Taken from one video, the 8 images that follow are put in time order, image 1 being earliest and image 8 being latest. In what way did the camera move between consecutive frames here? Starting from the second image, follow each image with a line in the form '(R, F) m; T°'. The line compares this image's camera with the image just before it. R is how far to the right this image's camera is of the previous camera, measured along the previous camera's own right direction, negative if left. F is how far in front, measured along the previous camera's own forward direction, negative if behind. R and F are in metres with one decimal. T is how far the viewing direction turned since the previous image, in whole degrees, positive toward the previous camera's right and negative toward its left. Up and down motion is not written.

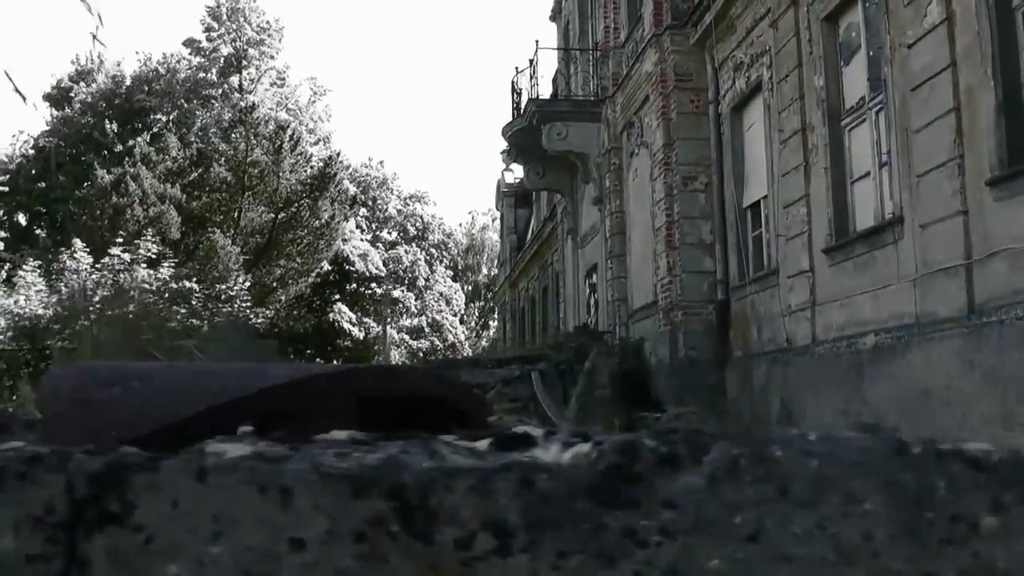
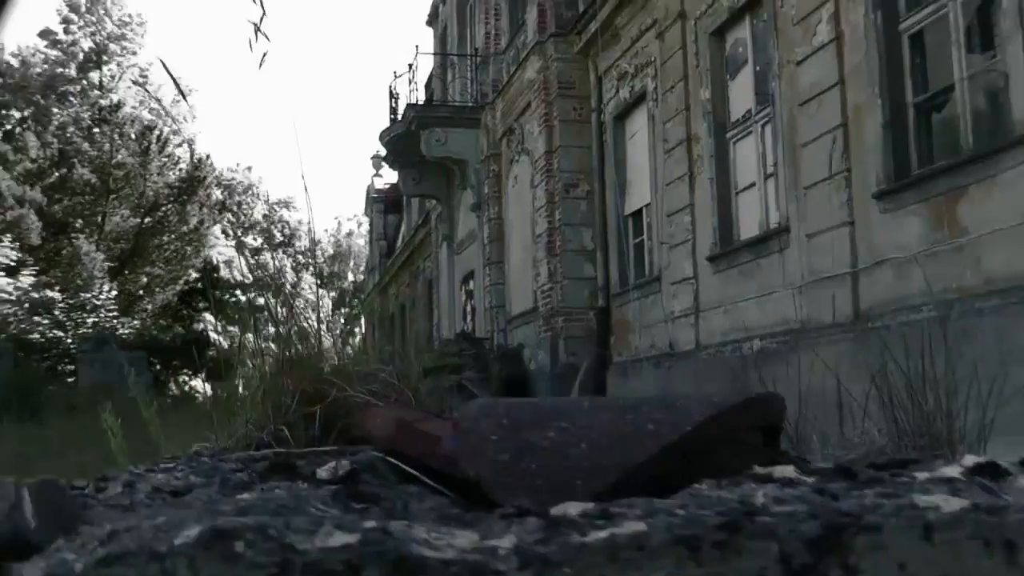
(-0.2, -0.1) m; +6°
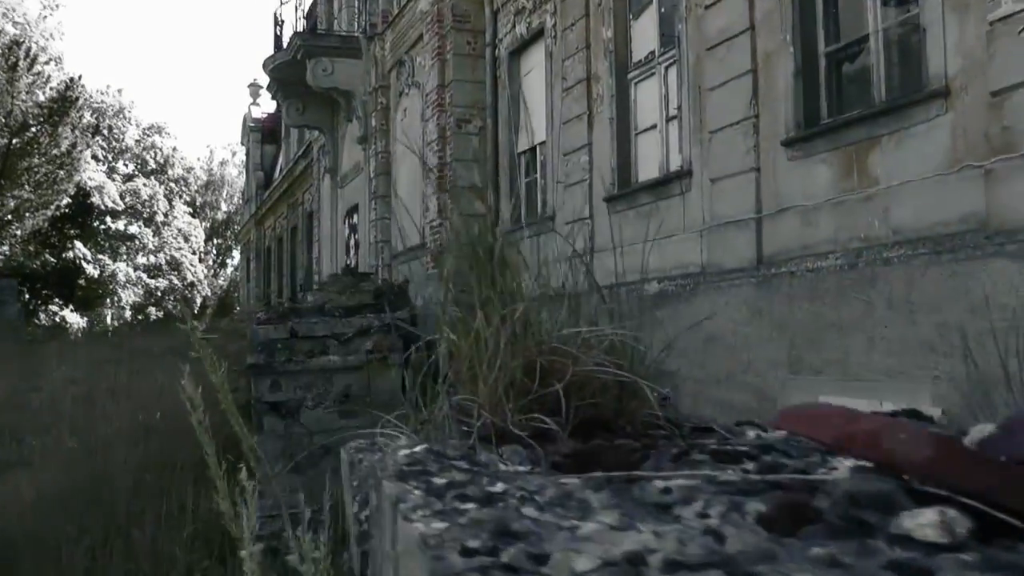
(-0.1, +0.1) m; +5°
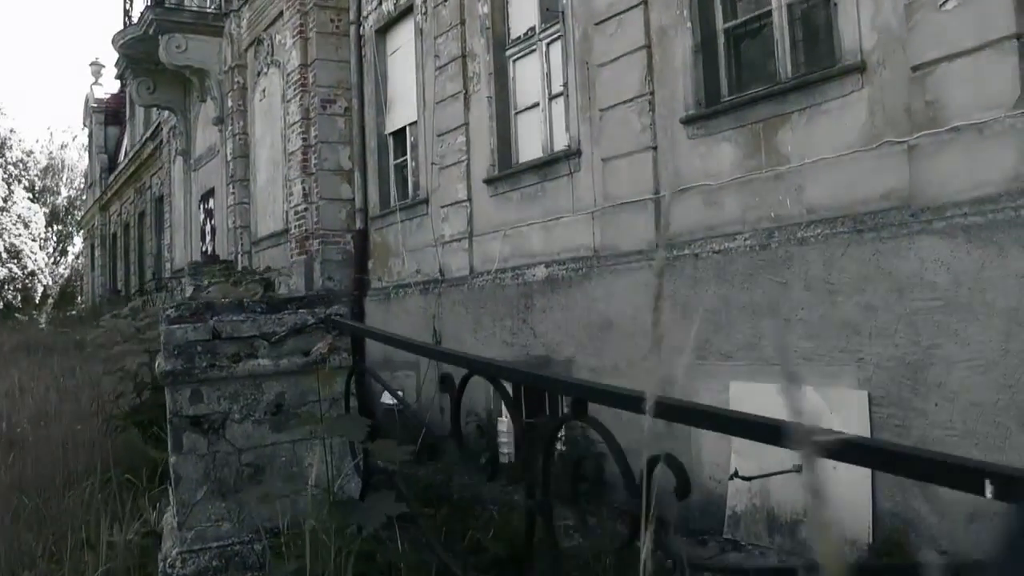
(-0.2, +0.3) m; +6°
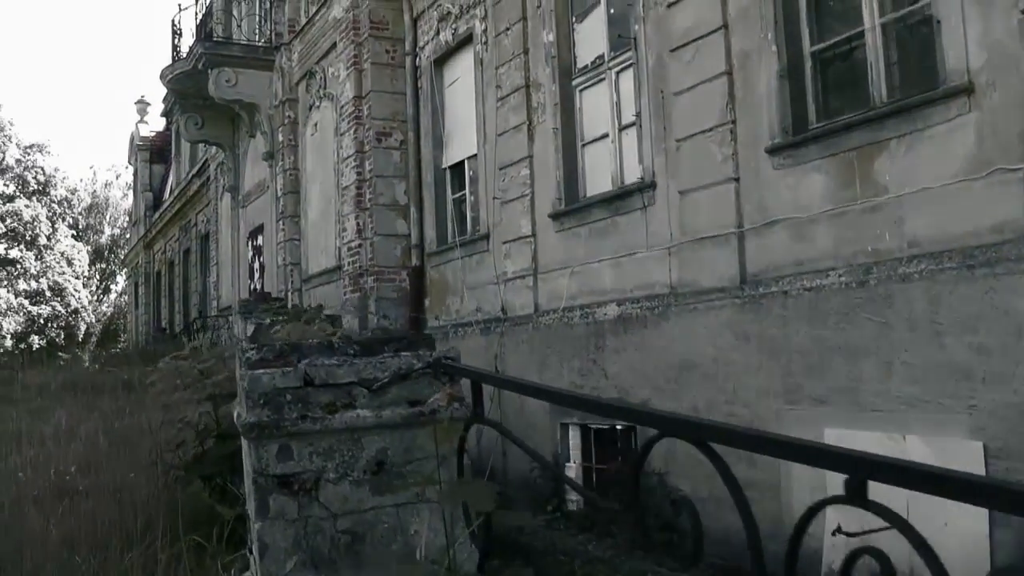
(-0.1, +0.3) m; -2°
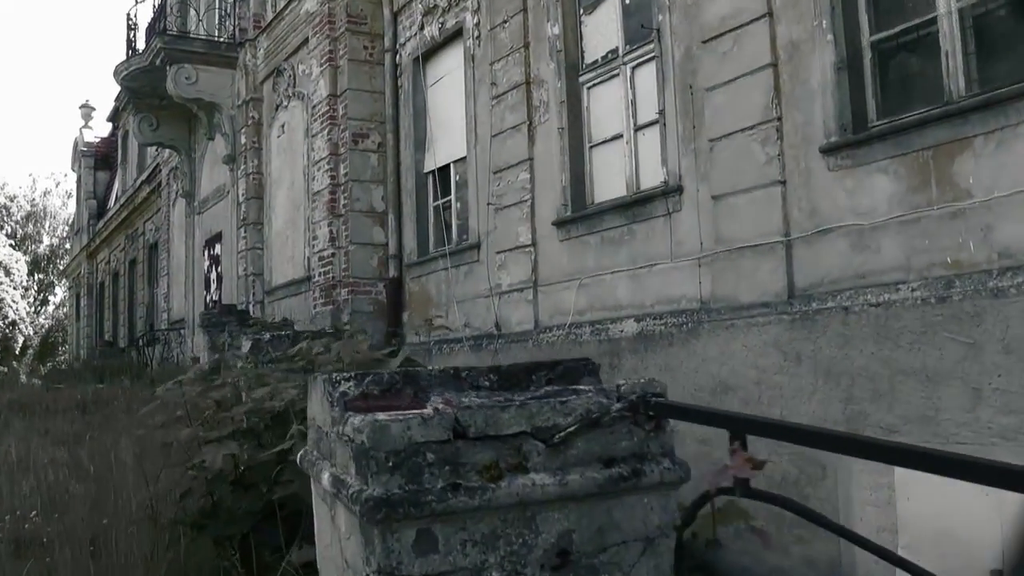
(-0.3, +0.5) m; +3°
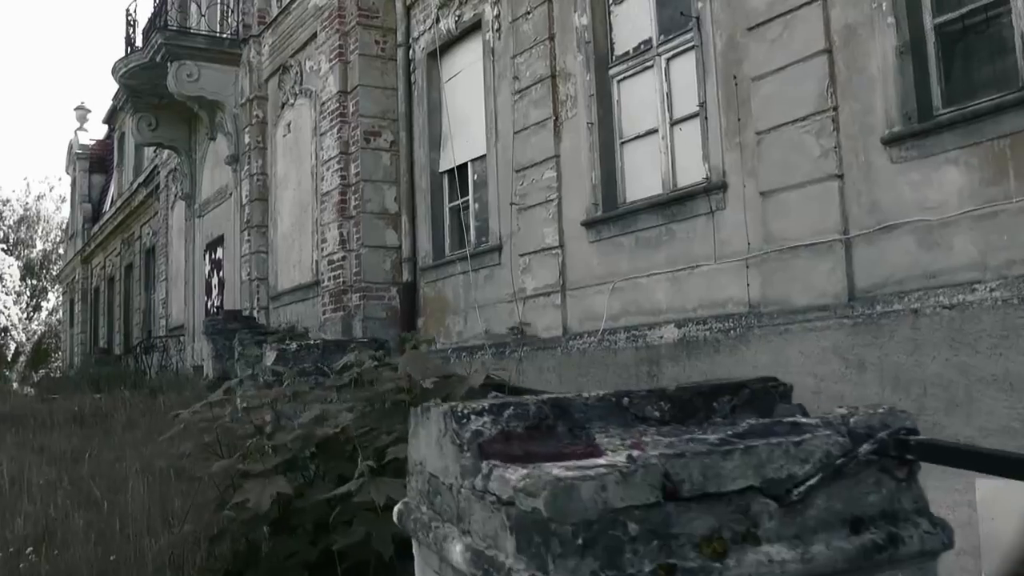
(-0.1, +0.3) m; 0°
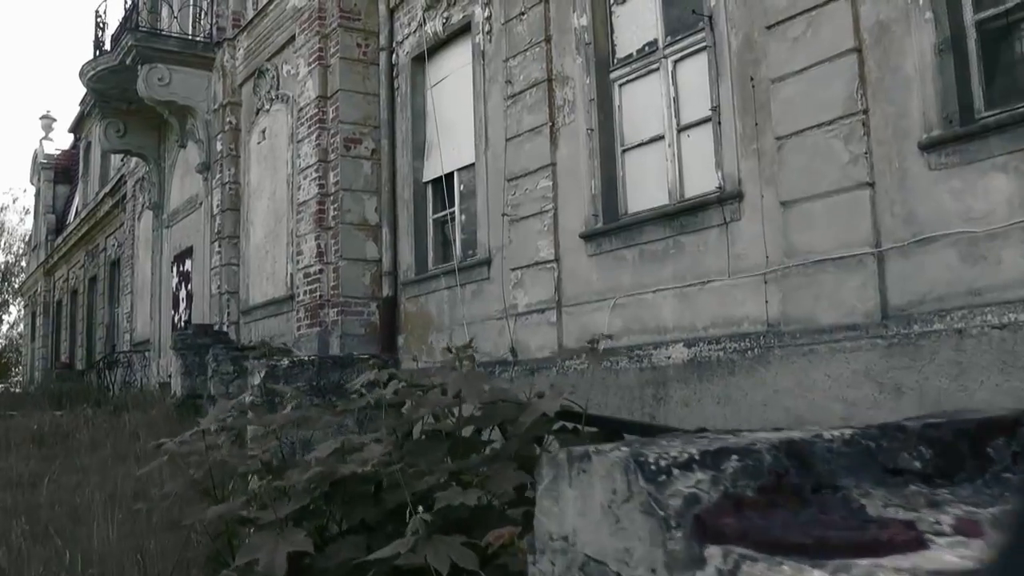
(-0.1, +0.3) m; +1°
